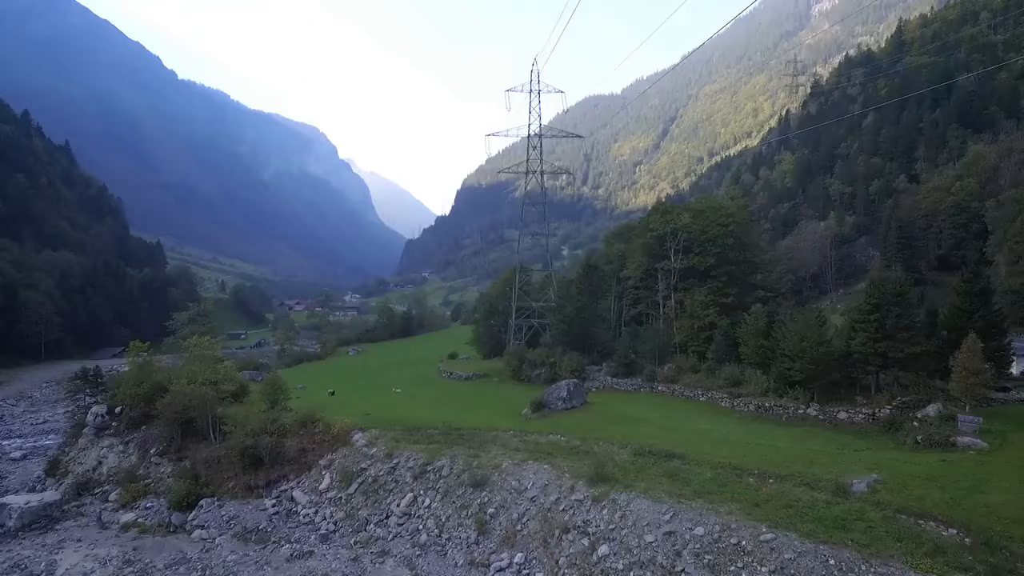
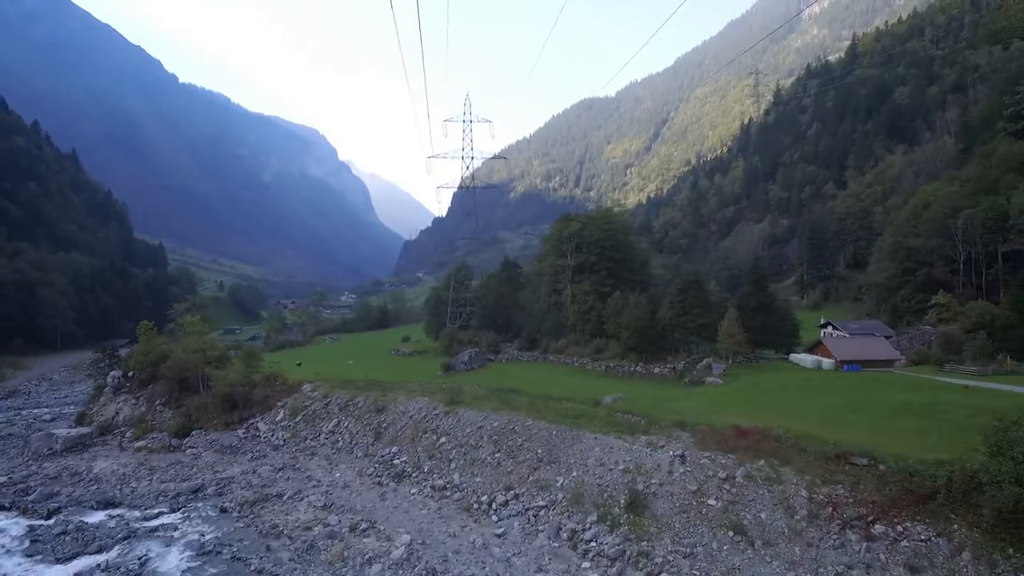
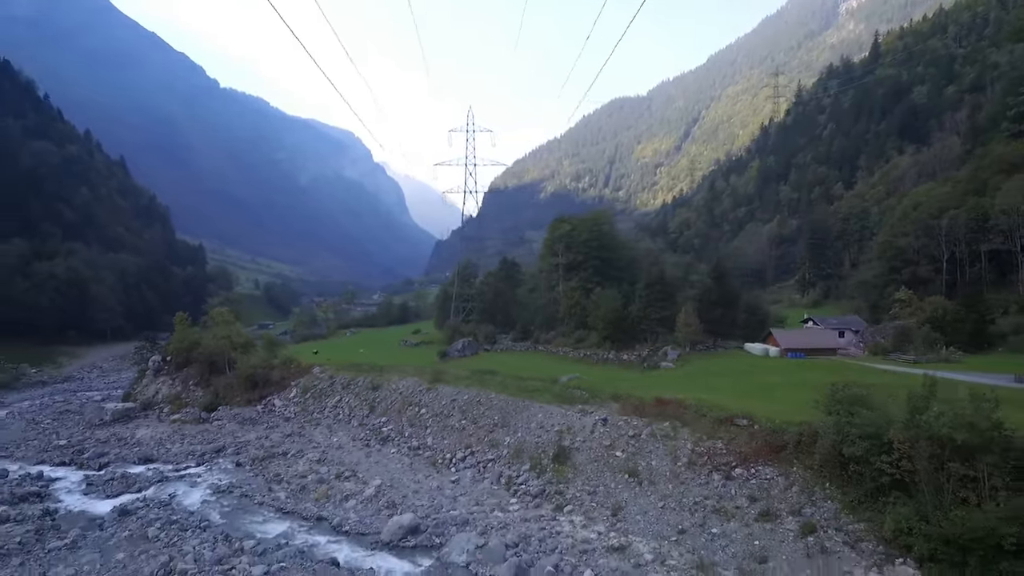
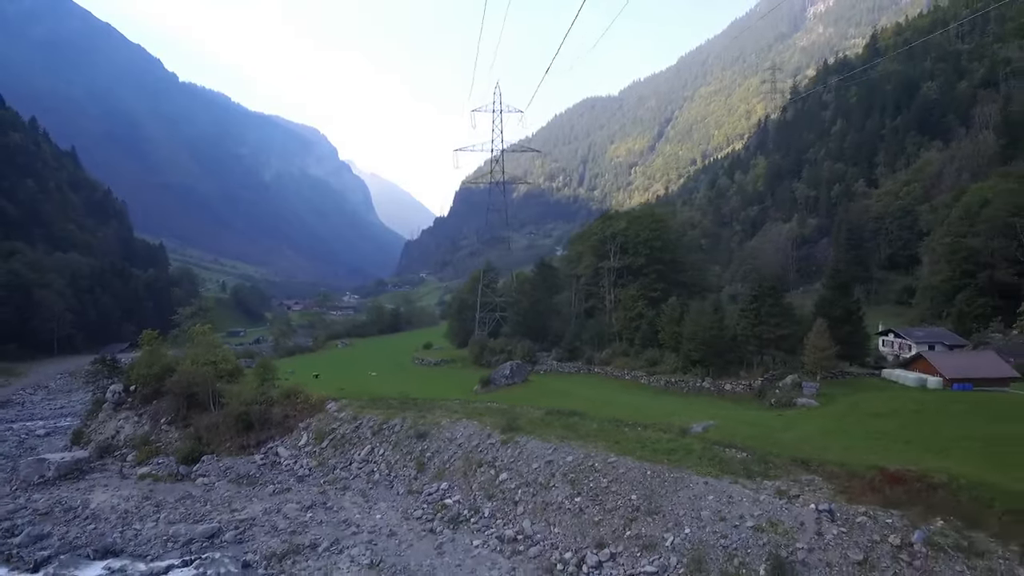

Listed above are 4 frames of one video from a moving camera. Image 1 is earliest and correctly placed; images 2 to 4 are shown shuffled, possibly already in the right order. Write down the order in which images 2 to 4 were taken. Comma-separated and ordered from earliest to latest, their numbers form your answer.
4, 2, 3
